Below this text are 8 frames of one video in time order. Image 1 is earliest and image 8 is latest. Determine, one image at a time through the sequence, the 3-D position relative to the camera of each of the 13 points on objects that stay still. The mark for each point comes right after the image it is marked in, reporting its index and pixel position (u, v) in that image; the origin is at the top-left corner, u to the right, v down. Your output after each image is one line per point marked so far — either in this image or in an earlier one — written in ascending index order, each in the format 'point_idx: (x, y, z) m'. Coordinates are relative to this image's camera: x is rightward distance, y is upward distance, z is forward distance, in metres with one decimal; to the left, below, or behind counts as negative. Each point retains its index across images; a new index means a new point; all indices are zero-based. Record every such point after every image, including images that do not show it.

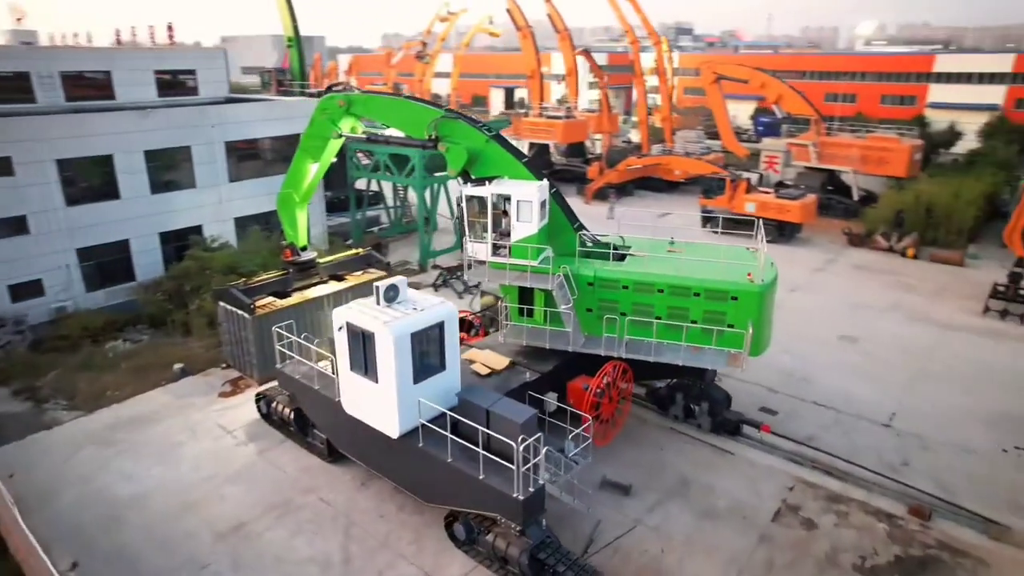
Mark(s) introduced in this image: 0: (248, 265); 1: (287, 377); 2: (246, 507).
0: (-6.1, +0.5, +15.2) m
1: (-3.6, -1.5, +10.6) m
2: (-3.9, -3.2, +9.5) m
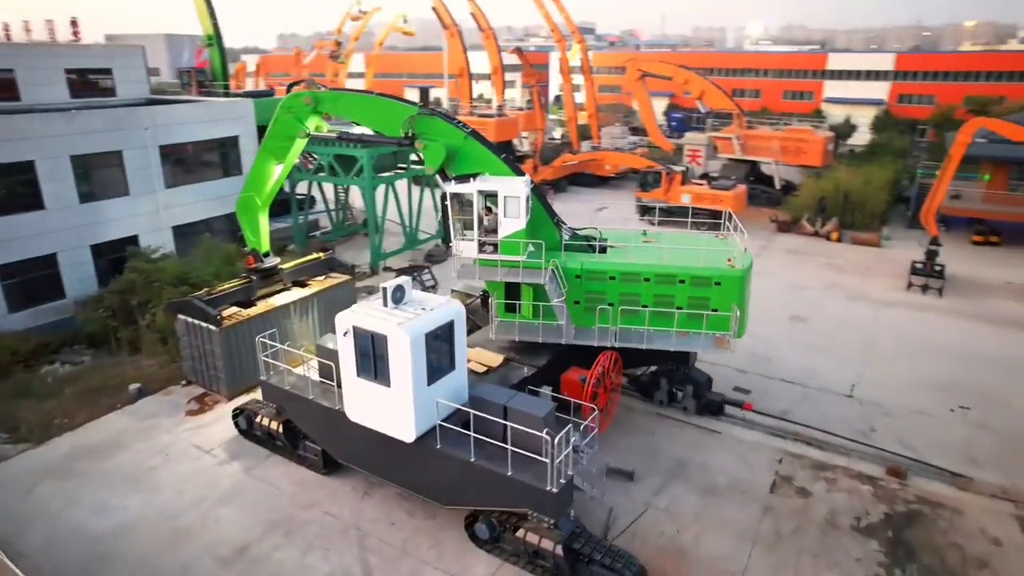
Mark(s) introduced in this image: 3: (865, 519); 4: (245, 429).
0: (-6.8, +0.3, +14.4) m
1: (-3.7, -1.6, +10.1) m
2: (-3.7, -3.3, +9.0) m
3: (+5.0, -3.3, +9.2) m
4: (-4.5, -2.3, +10.9) m
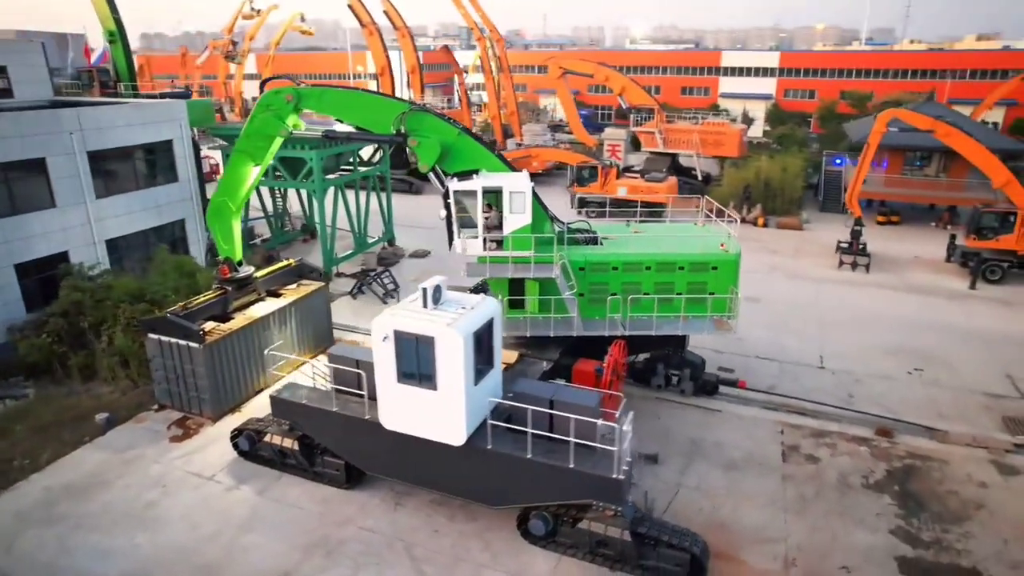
0: (-7.1, 0.0, +13.2) m
1: (-3.3, -1.7, +9.5) m
2: (-3.0, -3.5, +8.5) m
3: (+5.5, -2.9, +10.0) m
4: (-4.1, -2.5, +10.2) m
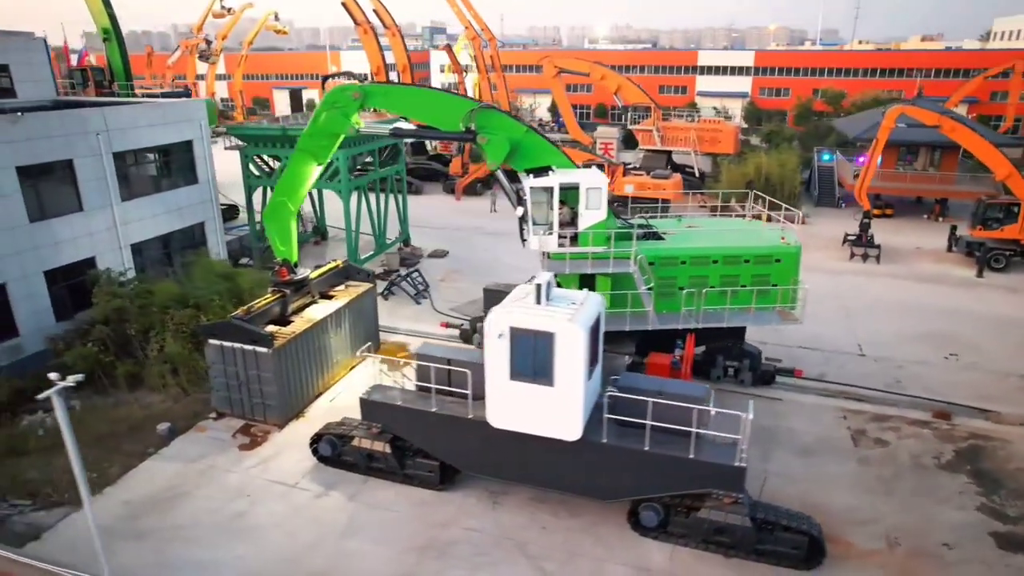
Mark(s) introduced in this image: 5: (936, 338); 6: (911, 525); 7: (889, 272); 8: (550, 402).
0: (-6.0, -0.1, +12.8) m
1: (-1.9, -1.7, +9.3) m
2: (-1.5, -3.4, +8.3) m
3: (+6.9, -2.7, +10.4) m
4: (-2.8, -2.5, +10.0) m
5: (+9.5, -1.1, +14.7) m
6: (+5.5, -3.2, +8.9) m
7: (+11.1, +0.4, +19.1) m
8: (+0.5, -1.4, +8.2) m
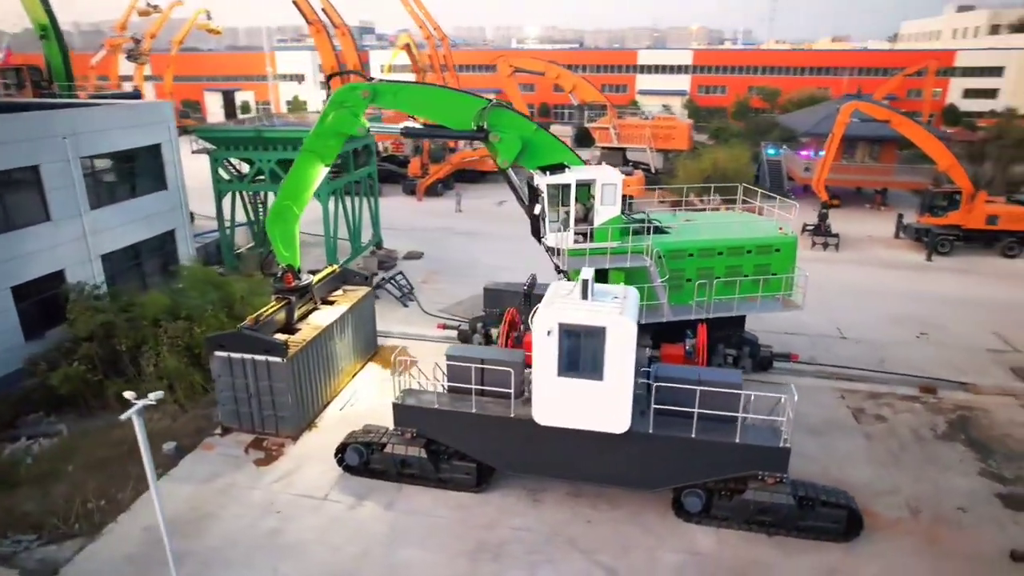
0: (-5.9, -0.3, +12.2) m
1: (-1.4, -1.7, +9.2) m
2: (-0.8, -3.5, +8.2) m
3: (+7.3, -2.4, +11.1) m
4: (-2.3, -2.6, +9.7) m
5: (+9.4, -0.8, +15.6) m
6: (+6.0, -3.0, +9.5) m
7: (+10.4, +0.9, +20.2) m
8: (+1.1, -1.4, +8.3) m
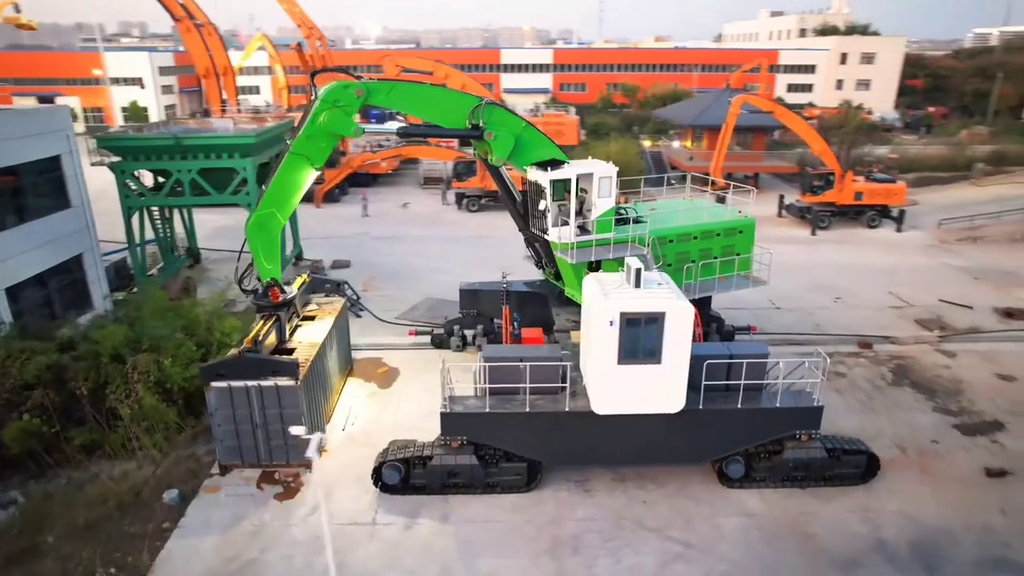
0: (-5.9, -0.8, +10.8) m
1: (-0.7, -1.8, +8.9) m
2: (+0.2, -3.4, +8.1) m
3: (+7.4, -1.8, +12.8) m
4: (-1.6, -2.7, +9.2) m
5: (+8.3, 0.0, +17.6) m
6: (+6.6, -2.4, +10.9) m
7: (+8.1, +1.7, +22.3) m
8: (+1.9, -1.2, +8.6) m
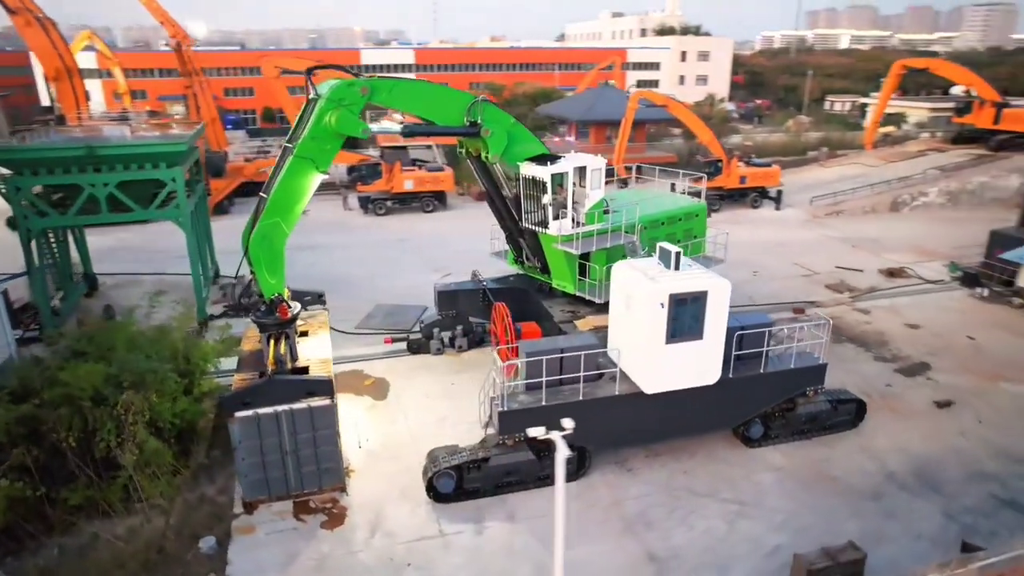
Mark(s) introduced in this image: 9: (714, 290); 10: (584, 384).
0: (-5.4, -1.2, +9.5) m
1: (+0.1, -1.7, +8.9) m
2: (+1.3, -3.3, +8.3) m
3: (+7.0, -1.1, +14.5) m
4: (-0.8, -2.8, +9.0) m
5: (+6.6, +0.7, +19.4) m
6: (+6.7, -1.8, +12.5) m
7: (+5.2, +2.3, +23.9) m
8: (+2.6, -0.9, +9.2) m
9: (+2.7, 0.0, +8.9) m
10: (+0.7, -1.4, +9.4) m
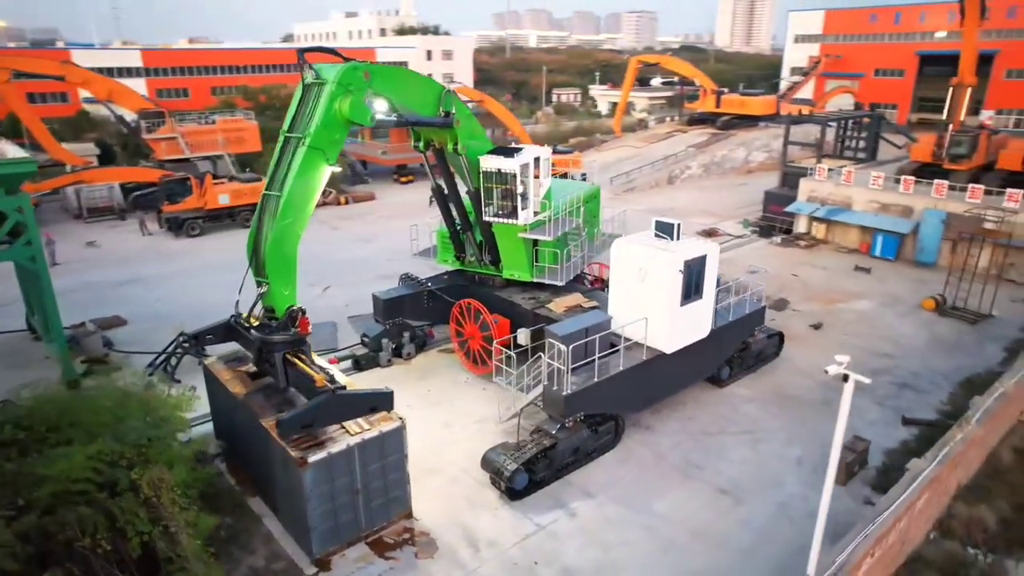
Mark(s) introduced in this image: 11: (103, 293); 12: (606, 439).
0: (-4.4, -1.8, +7.6) m
1: (+1.0, -1.5, +9.2) m
2: (+2.5, -2.9, +9.1) m
3: (+5.0, 0.0, +17.0) m
4: (+0.2, -2.7, +8.9) m
5: (+2.5, +1.5, +21.3) m
6: (+5.6, -0.7, +15.1) m
7: (-0.8, +2.8, +24.9) m
8: (+3.0, -0.4, +10.4) m
9: (+3.1, +0.6, +10.2) m
10: (+1.3, -1.2, +9.9) m
11: (-10.5, -0.1, +16.8) m
12: (+1.4, -2.3, +9.9) m
